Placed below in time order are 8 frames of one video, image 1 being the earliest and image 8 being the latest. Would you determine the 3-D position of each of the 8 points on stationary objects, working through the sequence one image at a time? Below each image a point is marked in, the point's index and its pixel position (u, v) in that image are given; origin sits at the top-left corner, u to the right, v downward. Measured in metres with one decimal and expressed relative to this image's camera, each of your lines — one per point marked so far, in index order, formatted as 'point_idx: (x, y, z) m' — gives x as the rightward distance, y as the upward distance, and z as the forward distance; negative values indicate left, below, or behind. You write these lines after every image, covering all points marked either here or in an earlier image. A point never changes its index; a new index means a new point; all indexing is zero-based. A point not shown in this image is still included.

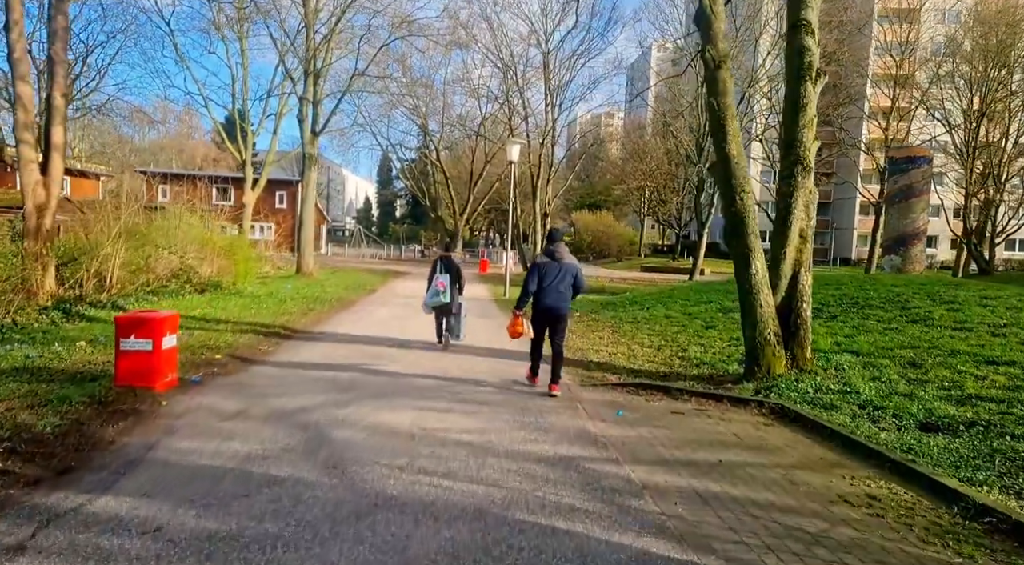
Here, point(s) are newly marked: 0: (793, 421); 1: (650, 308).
0: (+2.5, -1.2, +5.8) m
1: (+2.8, -0.5, +13.5) m
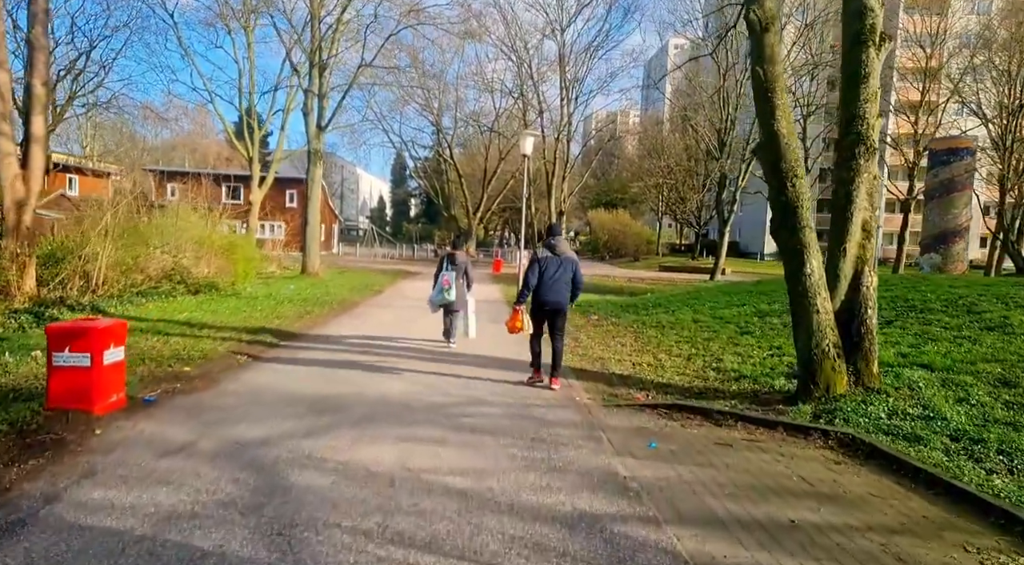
0: (+2.5, -1.2, +4.6) m
1: (+3.1, -0.5, +12.3) m
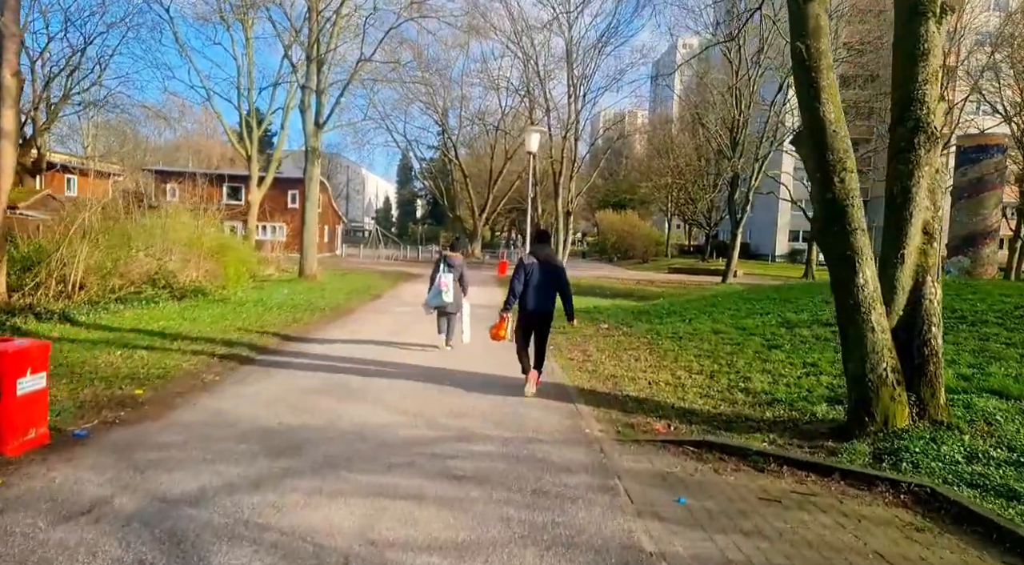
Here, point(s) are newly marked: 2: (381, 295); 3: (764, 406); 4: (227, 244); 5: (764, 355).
0: (+2.5, -1.3, +3.7) m
1: (+3.1, -0.6, +11.3) m
2: (-3.9, -0.4, +19.3) m
3: (+2.5, -1.2, +6.5) m
4: (-8.4, +1.2, +19.4) m
5: (+3.2, -0.9, +8.3) m
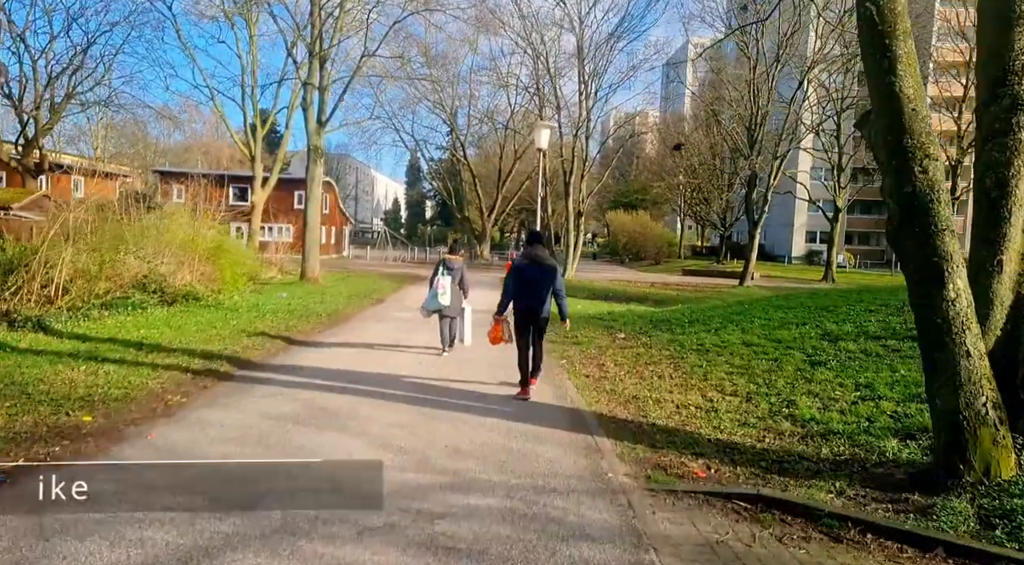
0: (+2.5, -1.4, +2.7) m
1: (+3.3, -0.7, +10.3) m
2: (-3.6, -0.5, +18.4) m
3: (+2.6, -1.3, +5.5) m
4: (-8.1, +1.1, +18.6) m
5: (+3.3, -1.0, +7.3) m
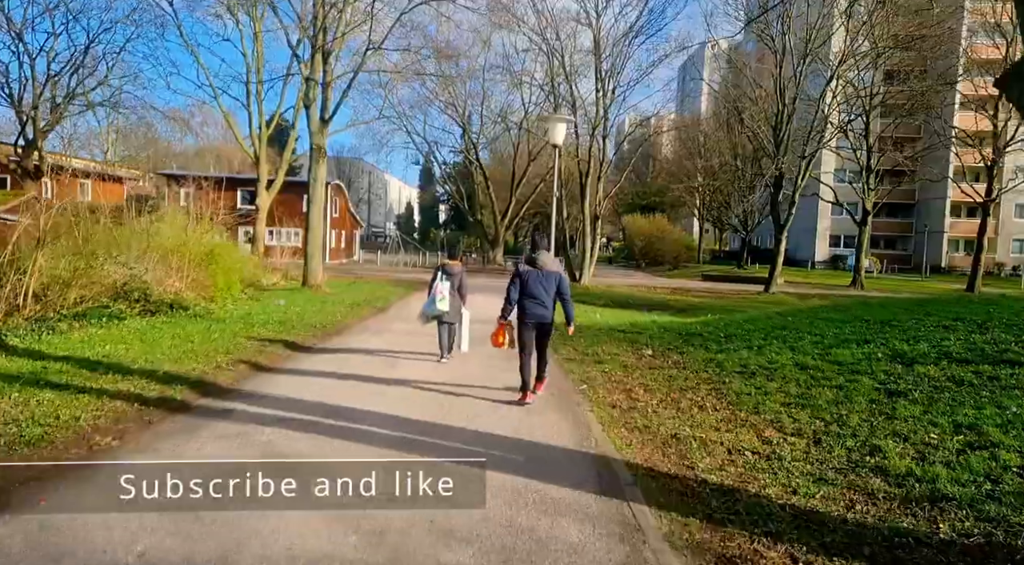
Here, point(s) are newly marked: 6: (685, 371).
0: (+2.5, -1.5, +1.3) m
1: (+3.4, -0.9, +9.0) m
2: (-3.2, -0.7, +17.2) m
3: (+2.6, -1.4, +4.1) m
4: (-7.8, +0.9, +17.5) m
5: (+3.4, -1.1, +6.0) m
6: (+2.2, -1.1, +8.3) m
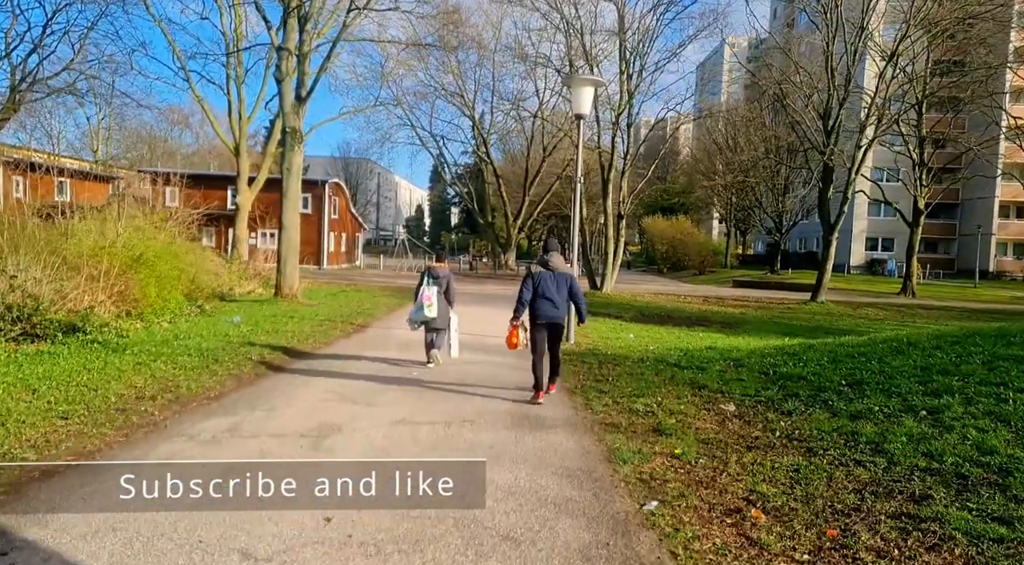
0: (+2.4, -1.6, -2.3) m
1: (+3.5, -1.1, +5.4) m
2: (-3.0, -0.9, +13.8) m
3: (+2.6, -1.6, +0.6) m
4: (-7.5, +0.6, +14.2) m
5: (+3.4, -1.3, +2.4) m
6: (+2.2, -1.3, +4.8) m
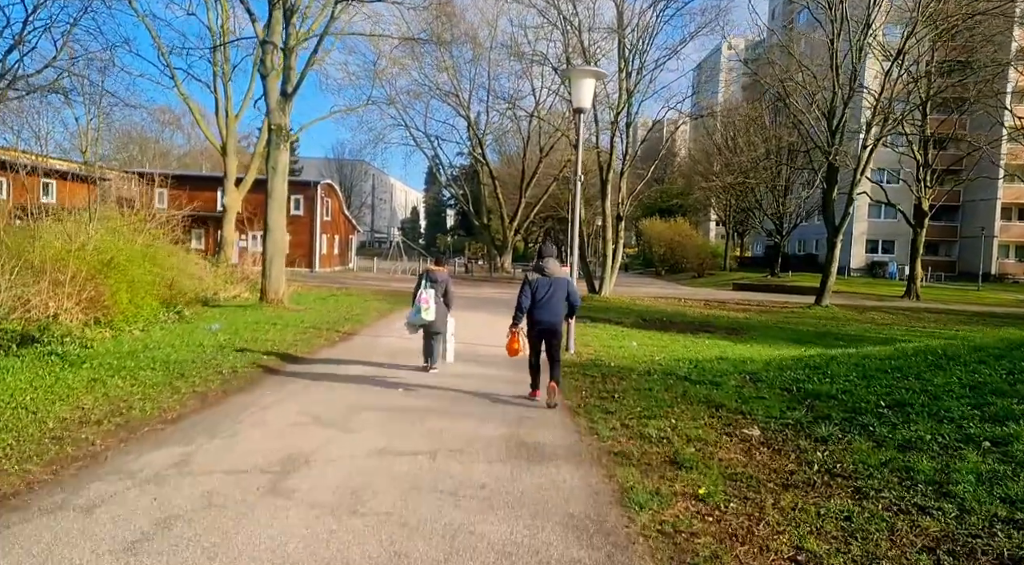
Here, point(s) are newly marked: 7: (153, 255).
0: (+2.4, -1.7, -3.0) m
1: (+3.5, -1.1, +4.6) m
2: (-3.1, -1.0, +13.0) m
3: (+2.6, -1.6, -0.2) m
4: (-7.6, +0.5, +13.3) m
5: (+3.4, -1.4, +1.6) m
6: (+2.2, -1.4, +4.0) m
7: (-7.8, +0.6, +14.2) m
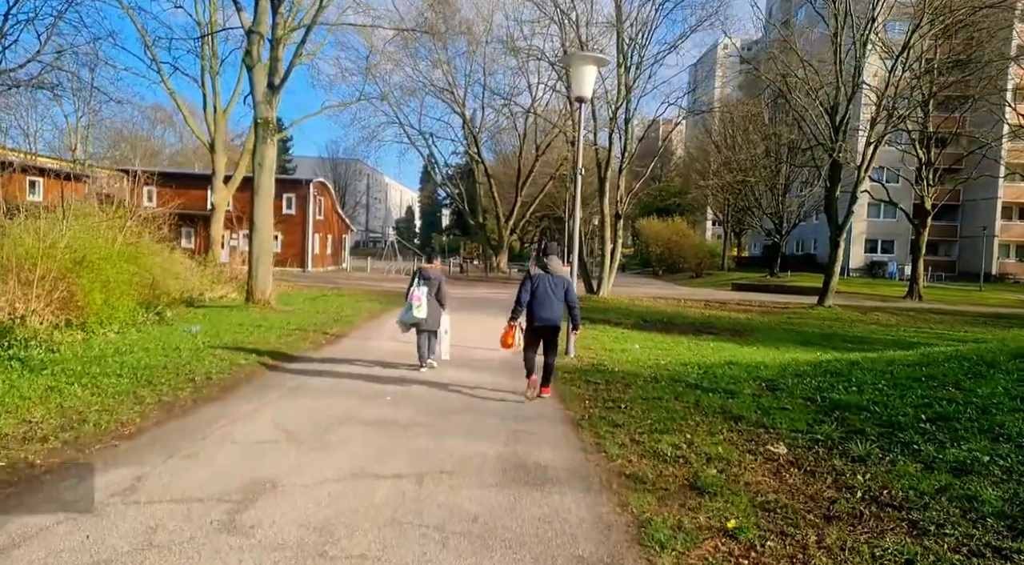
0: (+2.5, -1.7, -3.7) m
1: (+3.4, -1.1, +4.0) m
2: (-3.1, -1.0, +12.3) m
3: (+2.6, -1.6, -0.8) m
4: (-7.7, +0.5, +12.7) m
5: (+3.4, -1.4, +1.0) m
6: (+2.2, -1.4, +3.4) m
7: (-7.9, +0.6, +13.5) m
